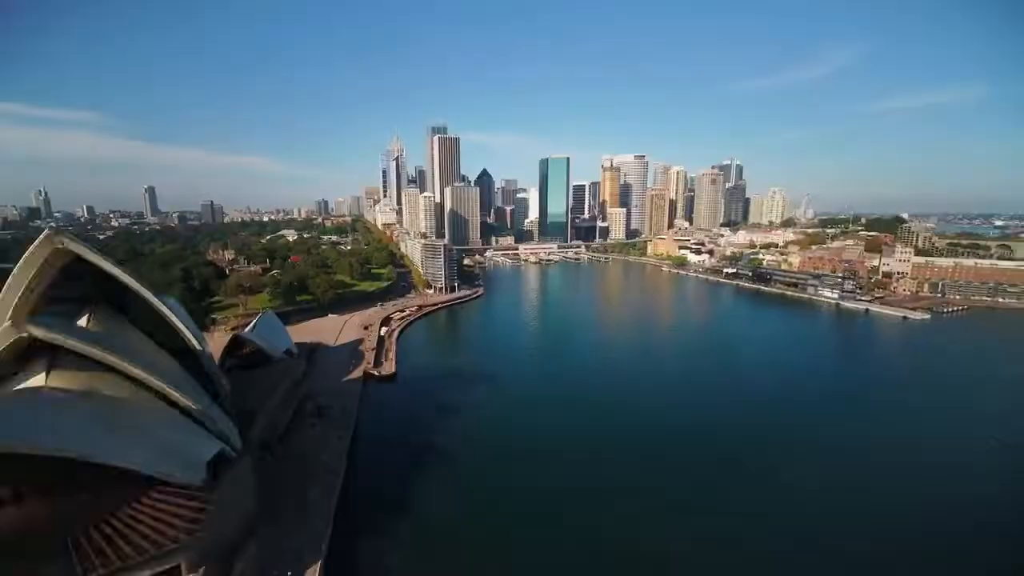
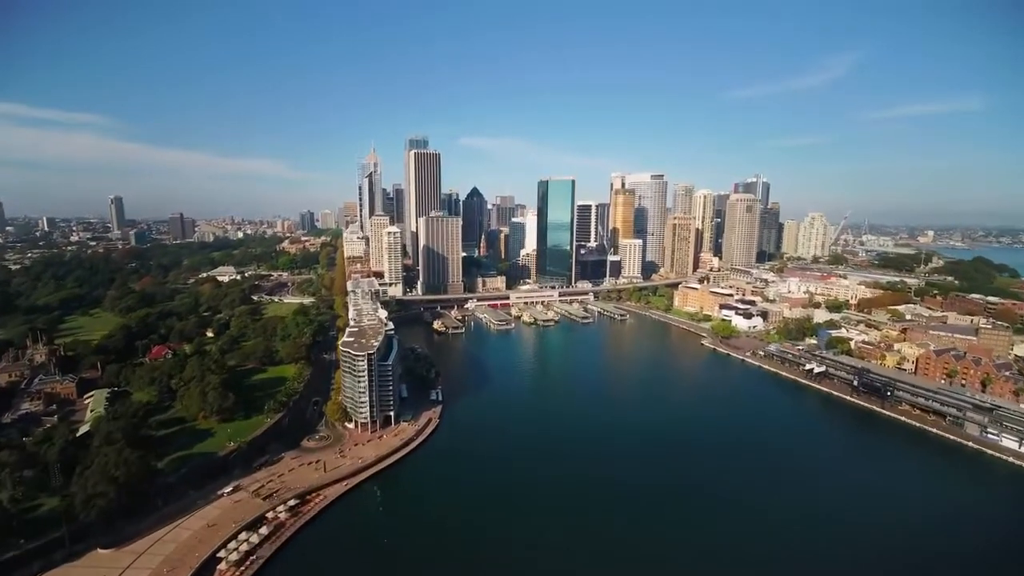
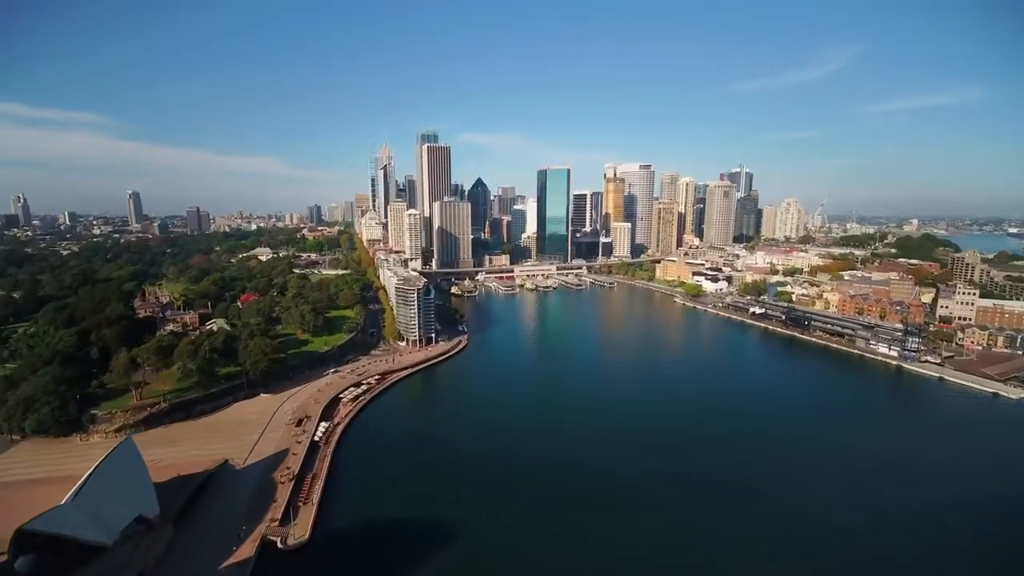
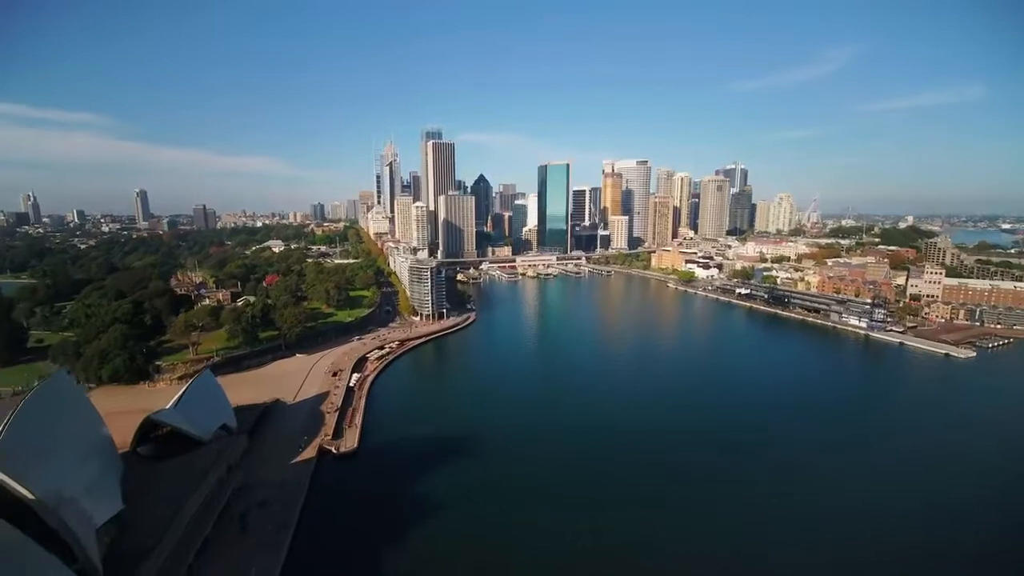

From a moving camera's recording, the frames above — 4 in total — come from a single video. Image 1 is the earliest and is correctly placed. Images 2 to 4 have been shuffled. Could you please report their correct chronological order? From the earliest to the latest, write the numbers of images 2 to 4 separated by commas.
4, 3, 2
